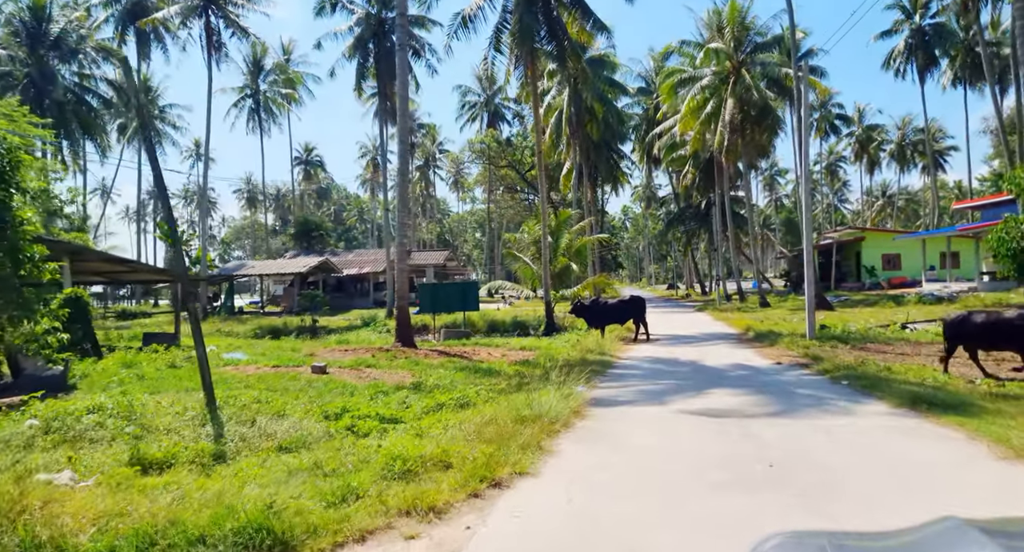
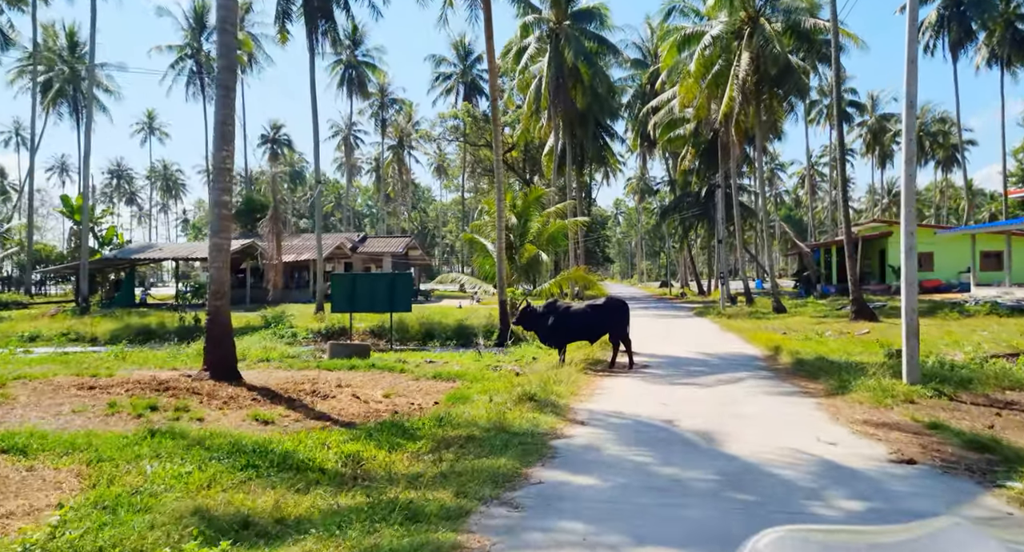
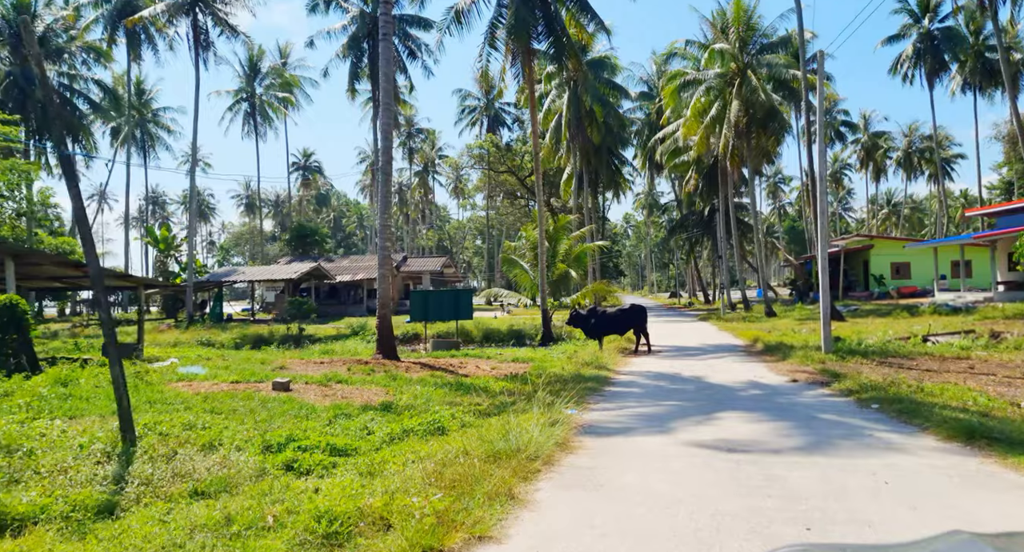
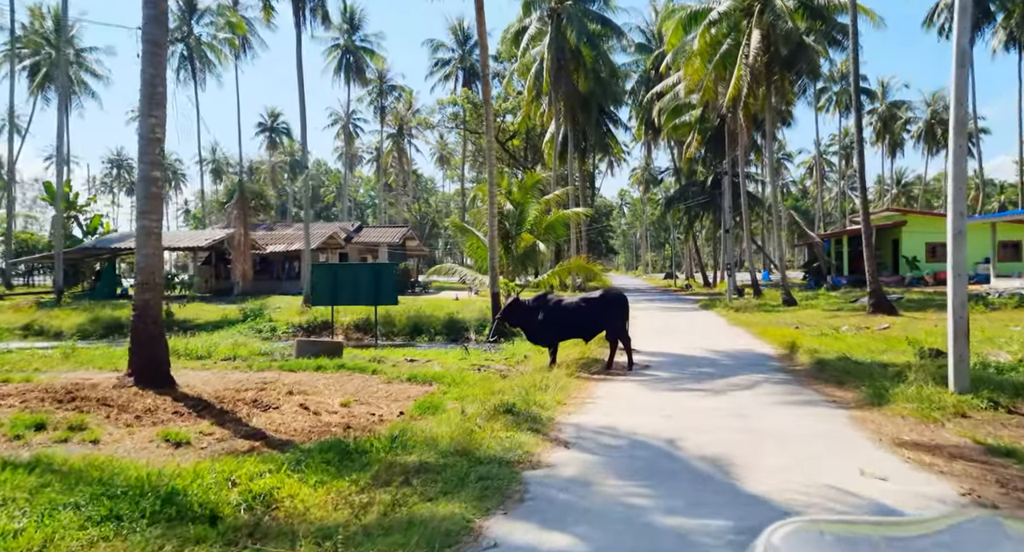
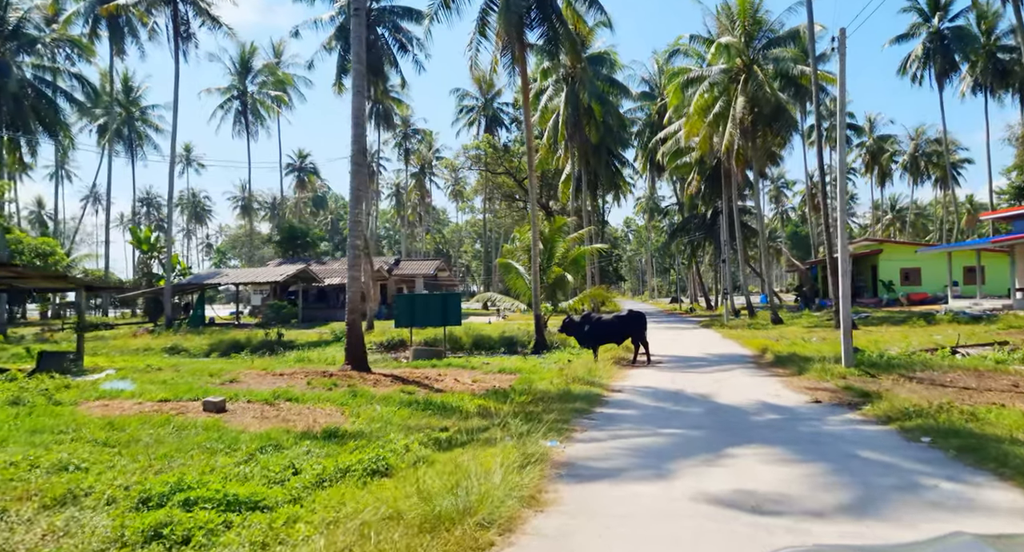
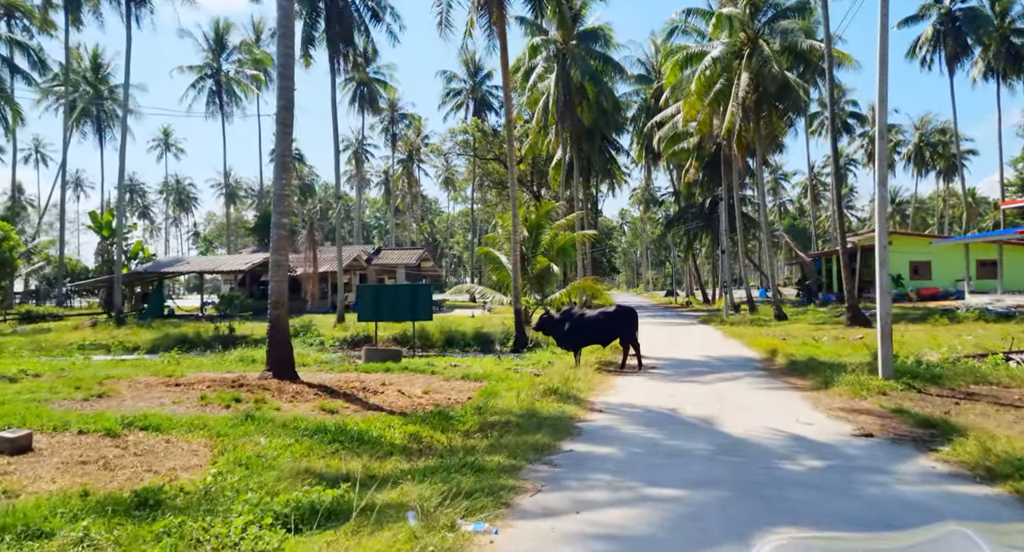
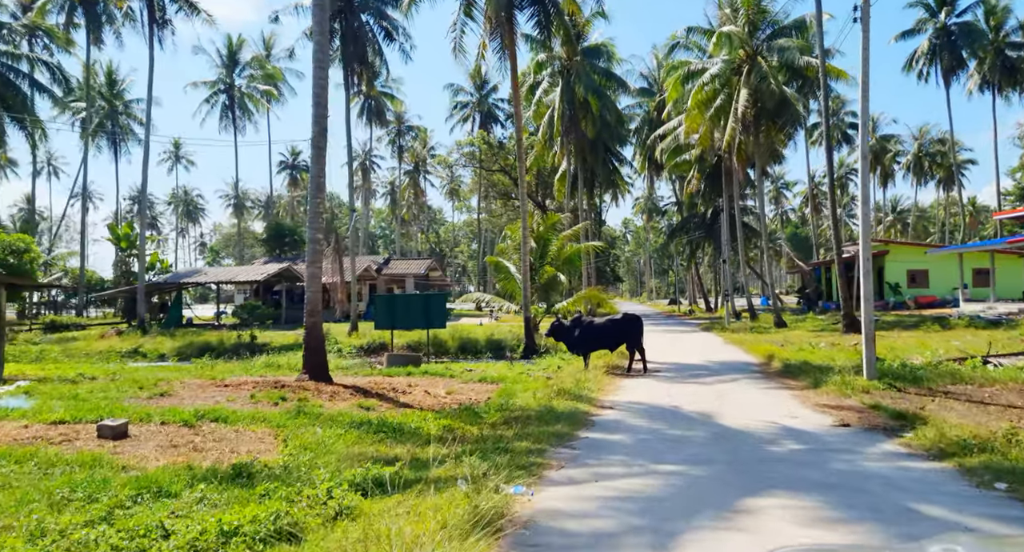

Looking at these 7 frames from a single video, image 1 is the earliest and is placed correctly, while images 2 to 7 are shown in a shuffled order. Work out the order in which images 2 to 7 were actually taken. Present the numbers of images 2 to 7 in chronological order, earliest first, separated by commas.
3, 5, 7, 6, 2, 4
